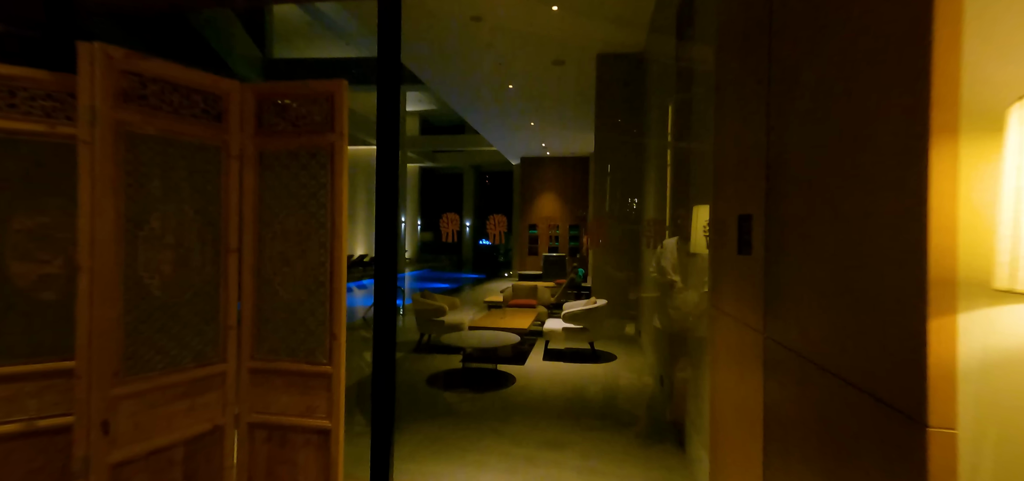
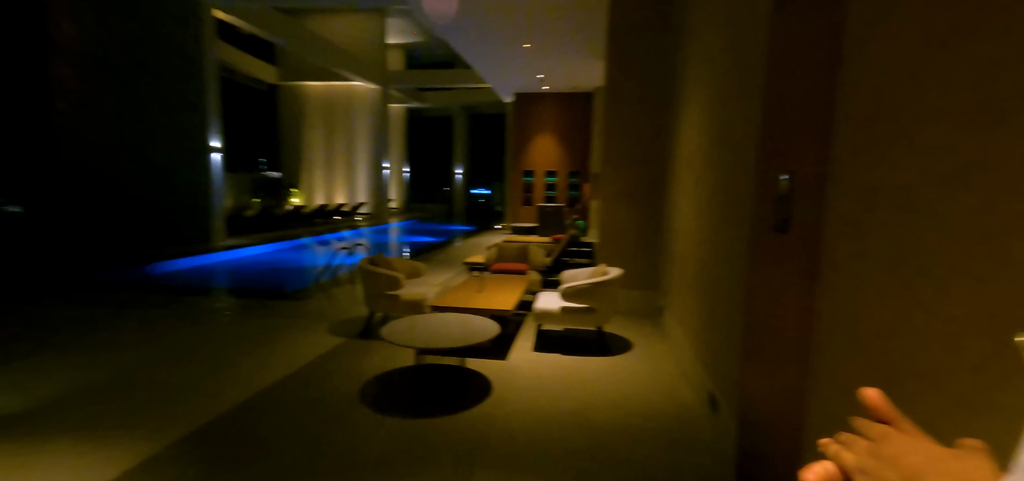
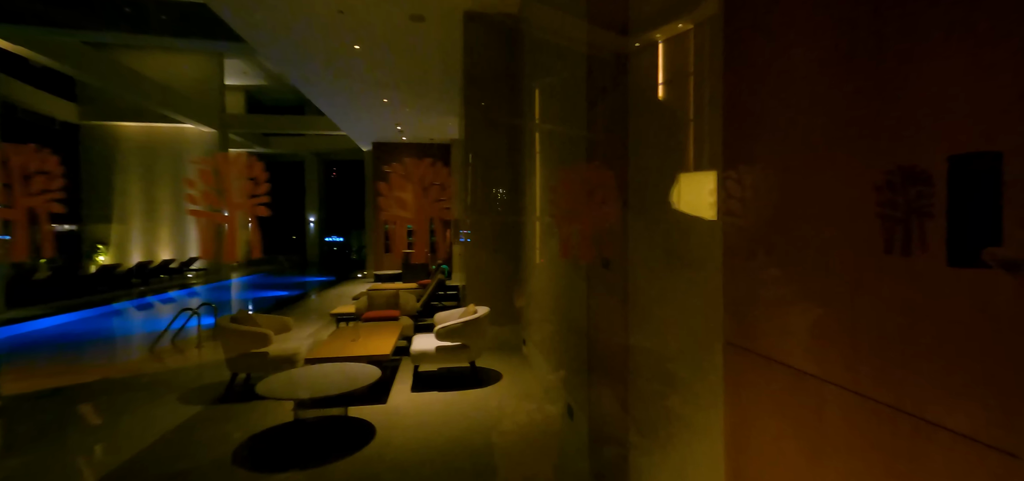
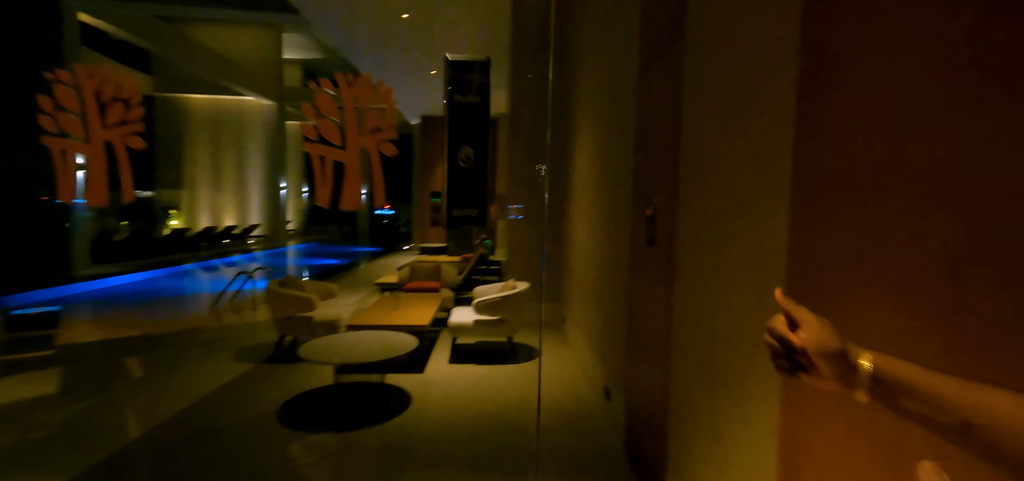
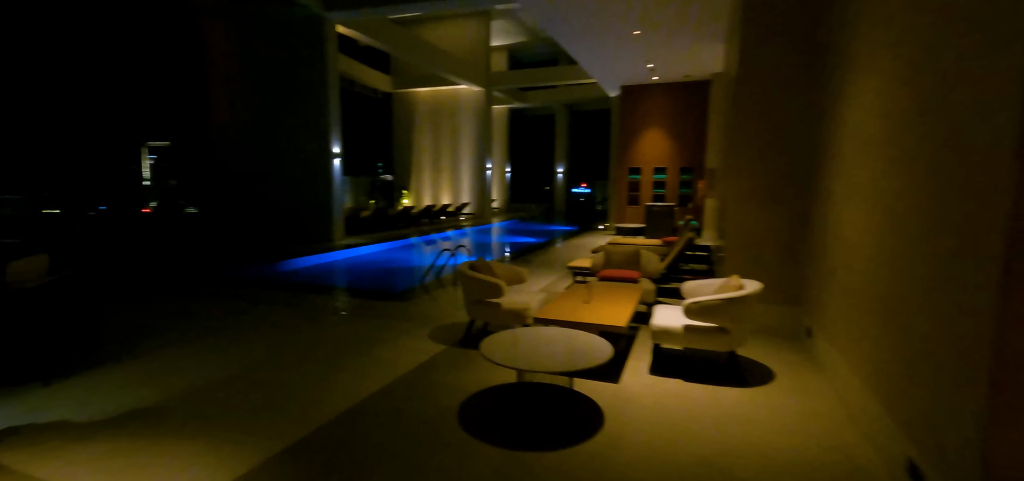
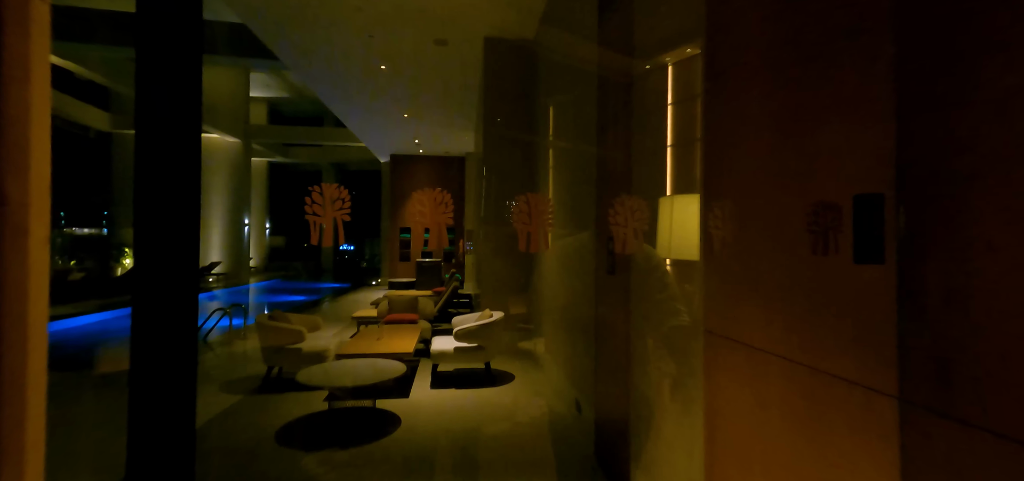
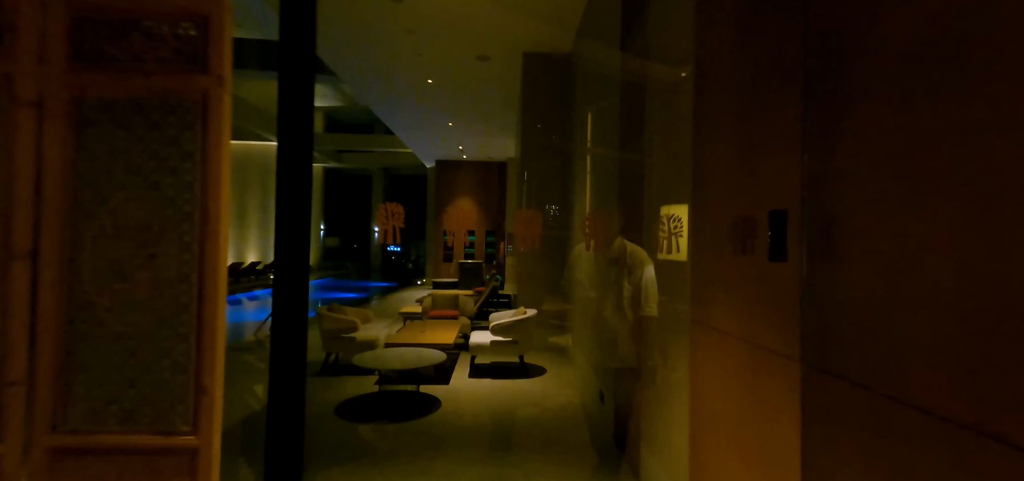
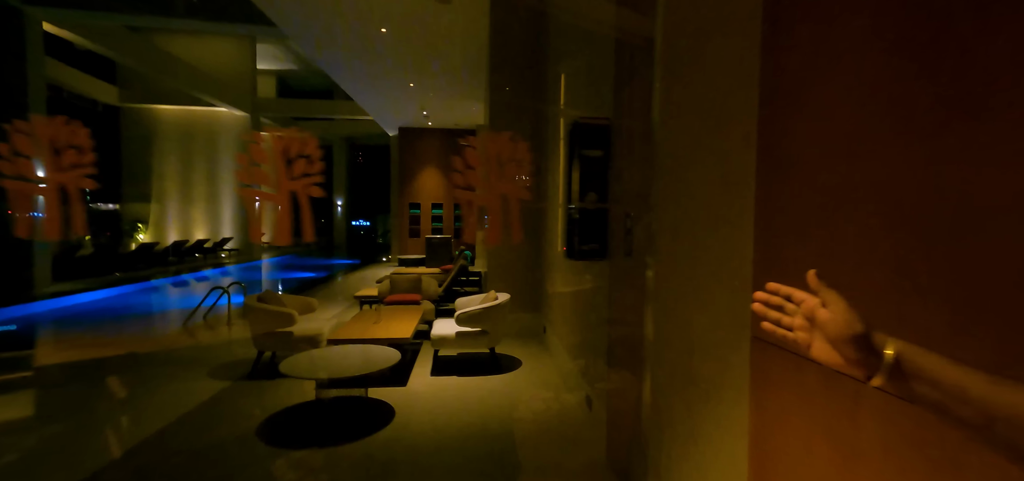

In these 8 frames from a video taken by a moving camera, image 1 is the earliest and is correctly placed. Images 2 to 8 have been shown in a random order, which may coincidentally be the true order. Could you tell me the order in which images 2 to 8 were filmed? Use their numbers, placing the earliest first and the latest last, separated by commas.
7, 6, 3, 8, 4, 2, 5
